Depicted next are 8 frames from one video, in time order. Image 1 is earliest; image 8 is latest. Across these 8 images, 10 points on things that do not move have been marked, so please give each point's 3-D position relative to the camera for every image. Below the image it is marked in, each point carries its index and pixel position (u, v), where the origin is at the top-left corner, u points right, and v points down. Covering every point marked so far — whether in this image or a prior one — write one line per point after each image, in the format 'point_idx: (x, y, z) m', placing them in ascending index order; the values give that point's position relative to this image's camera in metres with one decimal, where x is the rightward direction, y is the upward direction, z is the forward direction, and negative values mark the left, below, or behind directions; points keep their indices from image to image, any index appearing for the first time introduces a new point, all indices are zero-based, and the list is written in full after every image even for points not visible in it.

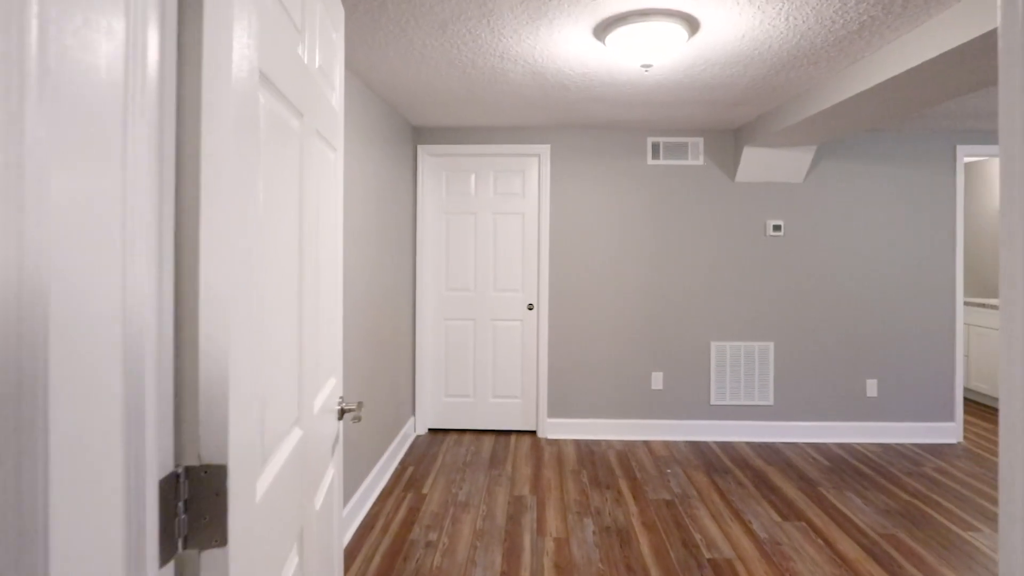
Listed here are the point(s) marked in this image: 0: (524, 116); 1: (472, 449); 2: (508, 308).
0: (+0.1, +1.0, +4.0) m
1: (-0.2, -1.0, +4.0) m
2: (0.0, -0.1, +4.7) m
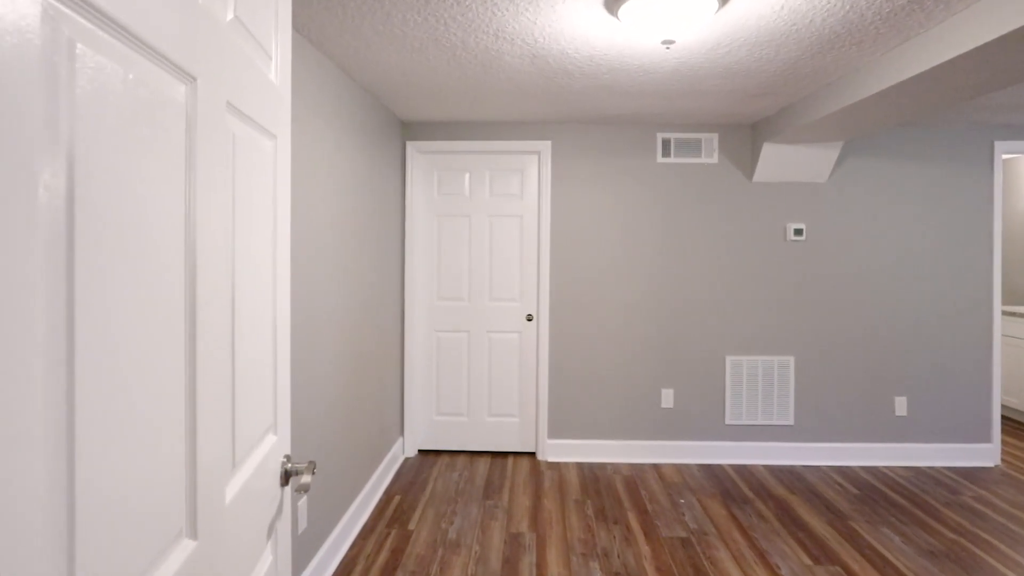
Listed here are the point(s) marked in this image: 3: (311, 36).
0: (0.0, +0.9, +3.7) m
1: (-0.3, -1.1, +3.7) m
2: (-0.1, -0.2, +4.3) m
3: (-0.7, +0.9, +2.3) m
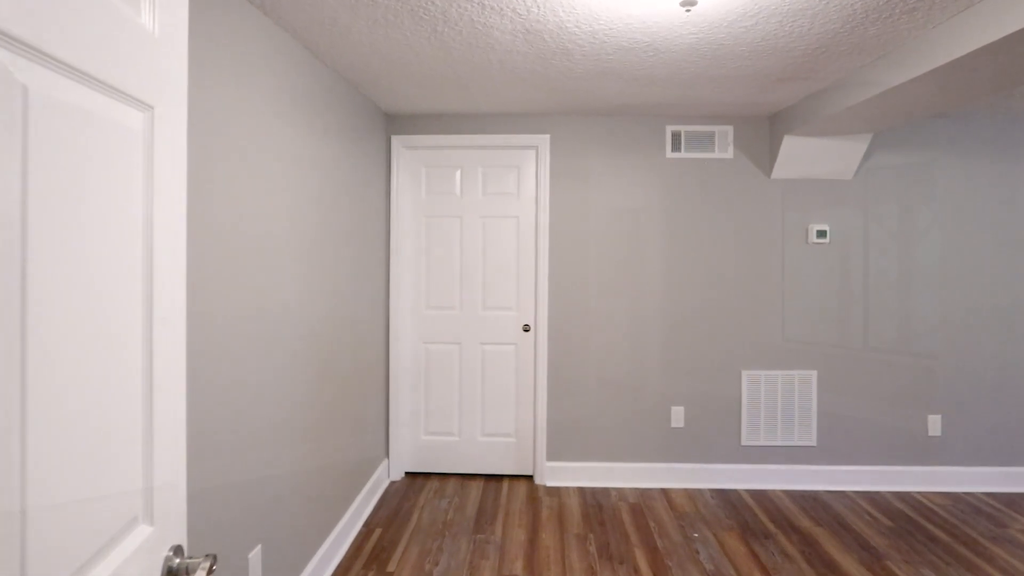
0: (0.0, +0.9, +3.3) m
1: (-0.3, -1.1, +3.3) m
2: (-0.1, -0.2, +4.0) m
3: (-0.8, +0.9, +2.0) m
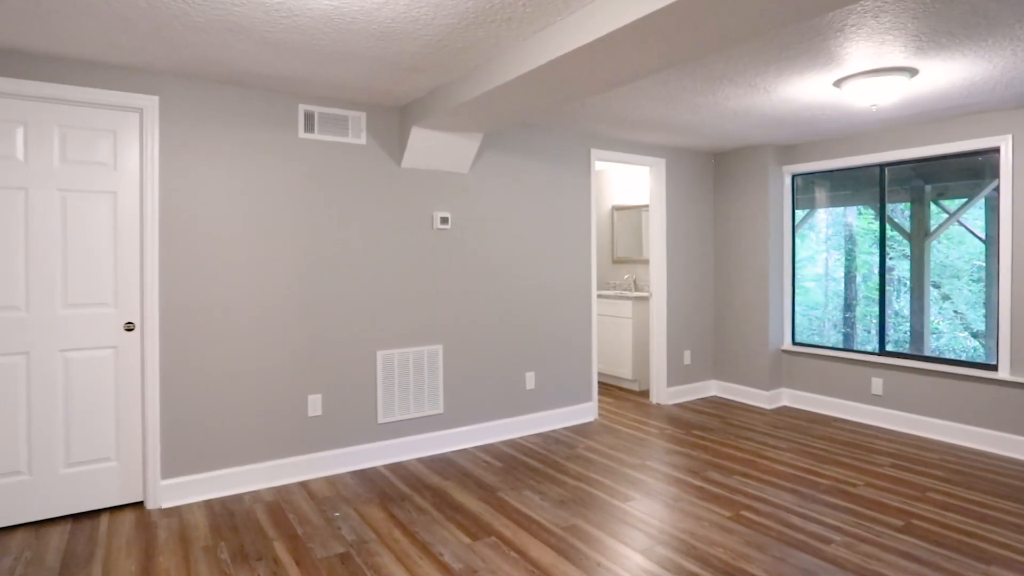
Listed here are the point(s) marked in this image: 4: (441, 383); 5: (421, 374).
0: (0.0, +0.9, +3.1) m
1: (-0.3, -1.1, +3.1) m
2: (-0.1, -0.2, +3.8) m
3: (-0.8, +0.9, +1.8) m
4: (-0.4, -0.5, +3.6) m
5: (-0.5, -0.5, +3.5) m
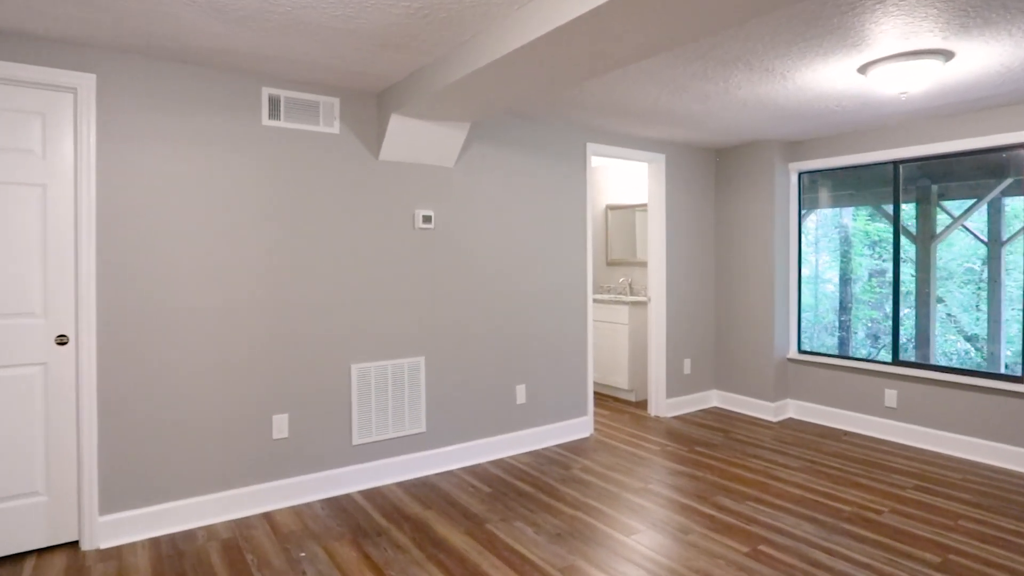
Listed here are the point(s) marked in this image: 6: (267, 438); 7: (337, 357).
0: (0.0, +0.8, +2.8) m
1: (-0.4, -1.2, +2.8) m
2: (-0.2, -0.2, +3.4) m
3: (-0.8, +0.8, +1.5) m
4: (-0.4, -0.6, +3.2) m
5: (-0.5, -0.5, +3.2) m
6: (-1.1, -0.6, +2.8) m
7: (-0.8, -0.3, +3.0) m
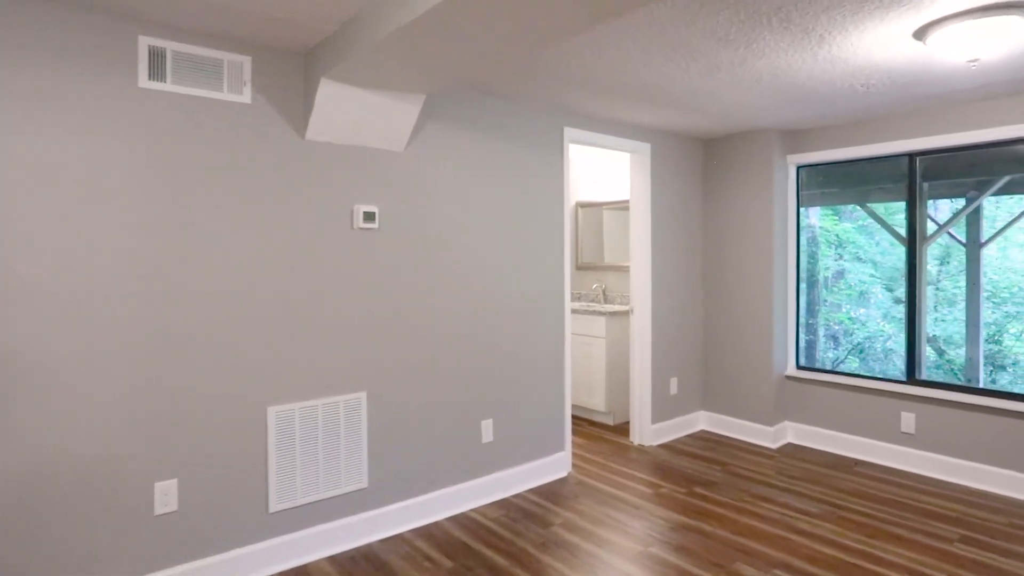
0: (-0.2, +0.8, +2.2) m
1: (-0.5, -1.2, +2.1) m
2: (-0.3, -0.3, +2.8) m
3: (-0.8, +0.8, +0.8) m
4: (-0.6, -0.6, +2.6) m
5: (-0.7, -0.6, +2.5) m
6: (-1.2, -0.7, +2.1) m
7: (-0.9, -0.4, +2.3) m
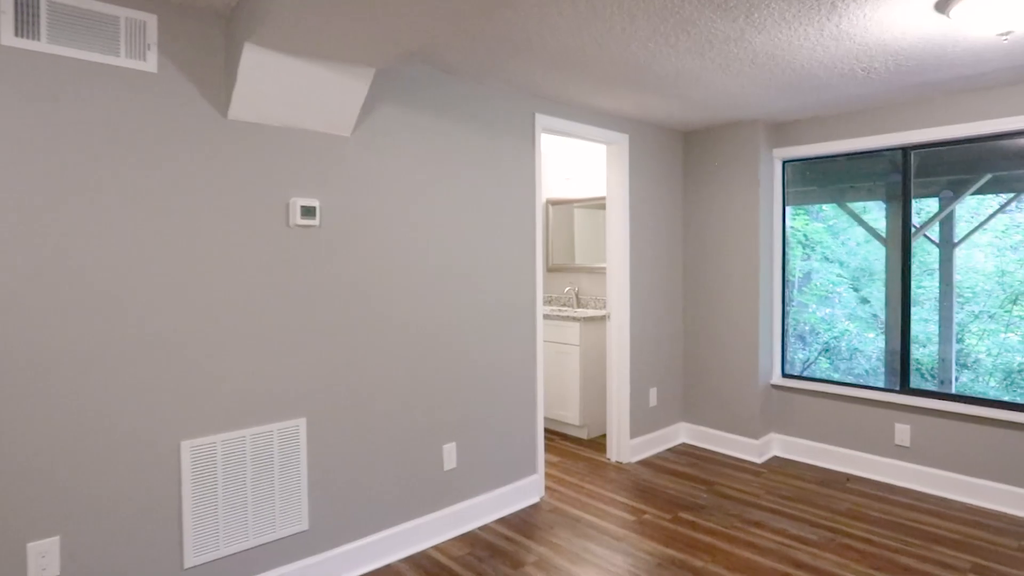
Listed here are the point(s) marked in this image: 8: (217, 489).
0: (-0.3, +0.7, +1.8) m
1: (-0.6, -1.2, +1.8) m
2: (-0.4, -0.3, +2.4) m
3: (-0.8, +0.7, +0.4) m
4: (-0.7, -0.6, +2.2) m
5: (-0.8, -0.6, +2.1) m
6: (-1.3, -0.7, +1.7) m
7: (-1.0, -0.4, +1.9) m
8: (-0.9, -0.6, +2.0) m
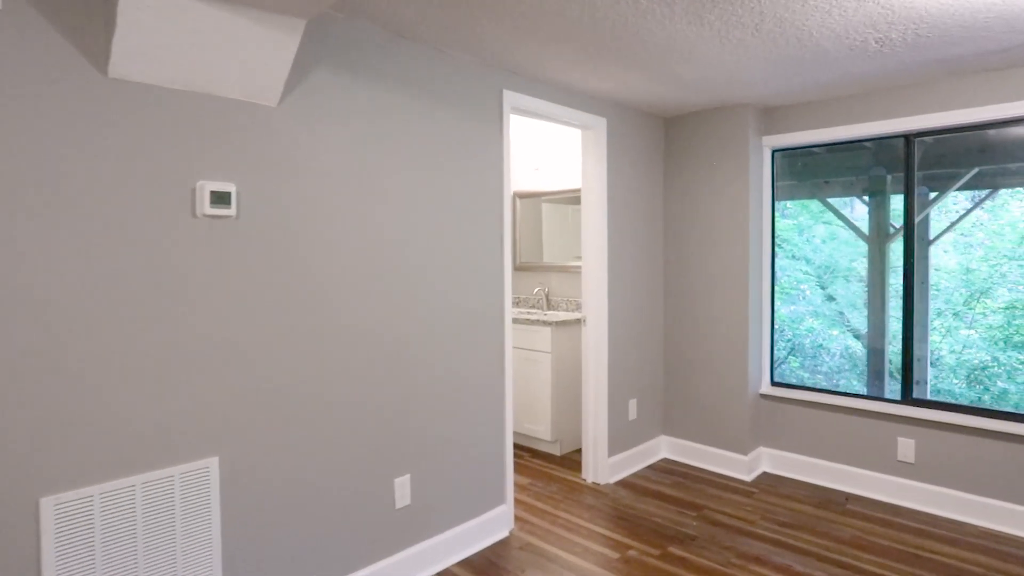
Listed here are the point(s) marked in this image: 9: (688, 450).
0: (-0.3, +0.7, +1.4) m
1: (-0.6, -1.3, +1.4) m
2: (-0.6, -0.3, +2.0) m
3: (-0.8, +0.7, -0.1) m
4: (-0.8, -0.7, +1.8) m
5: (-0.9, -0.6, +1.7) m
6: (-1.3, -0.8, +1.2) m
7: (-1.1, -0.4, +1.4) m
8: (-1.0, -0.6, +1.6) m
9: (+1.0, -0.9, +3.5) m
